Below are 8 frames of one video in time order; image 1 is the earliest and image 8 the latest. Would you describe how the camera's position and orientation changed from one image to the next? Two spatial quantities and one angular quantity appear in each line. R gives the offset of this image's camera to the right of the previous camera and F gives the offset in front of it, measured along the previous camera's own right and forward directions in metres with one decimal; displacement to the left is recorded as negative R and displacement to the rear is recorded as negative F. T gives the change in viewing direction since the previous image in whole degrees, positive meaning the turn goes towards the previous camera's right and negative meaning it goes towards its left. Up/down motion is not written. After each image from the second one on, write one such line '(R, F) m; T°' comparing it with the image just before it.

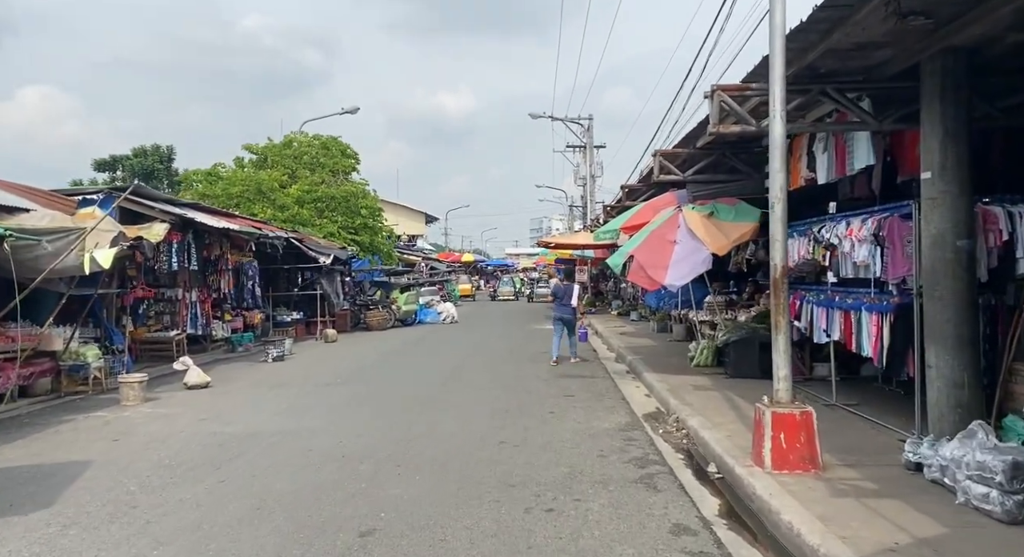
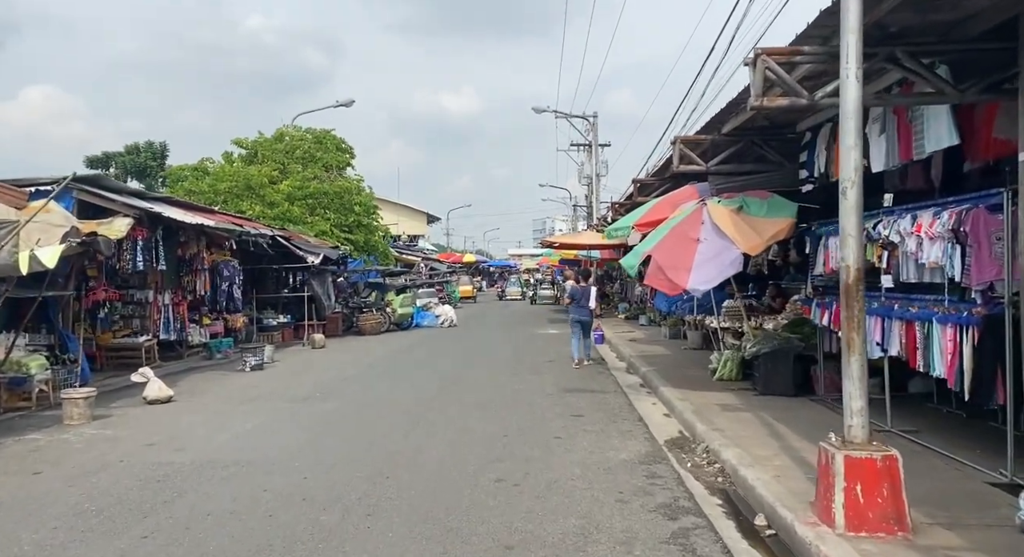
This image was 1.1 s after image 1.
(0.0, +1.4) m; 0°
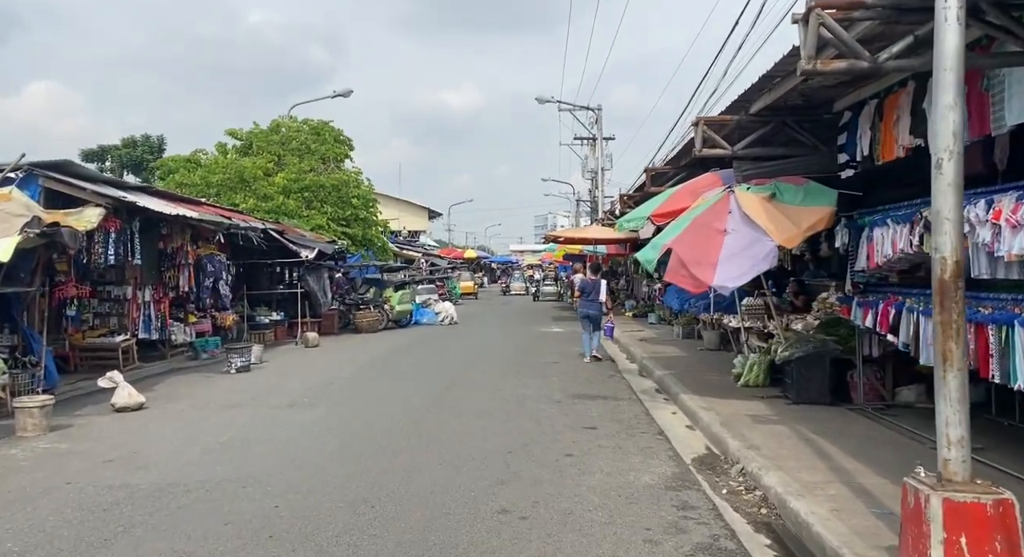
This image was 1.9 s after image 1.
(0.0, +1.0) m; 0°
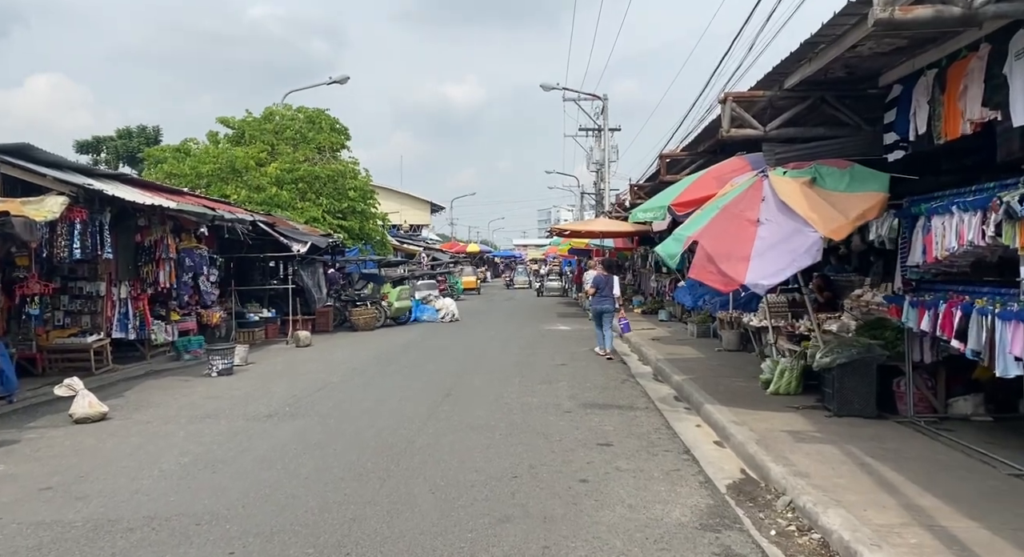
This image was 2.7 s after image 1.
(0.0, +1.0) m; 0°
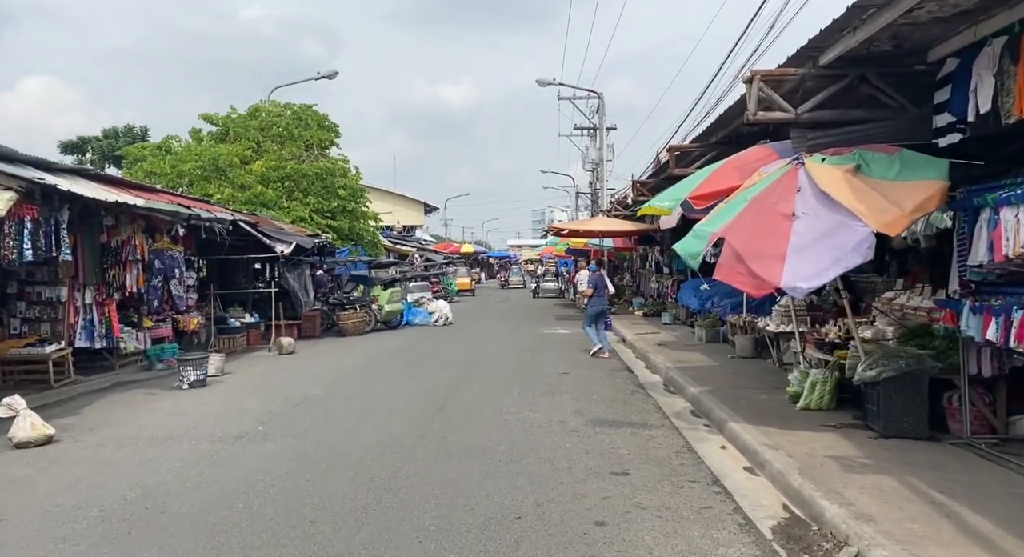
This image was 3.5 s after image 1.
(-0.1, +1.0) m; 0°
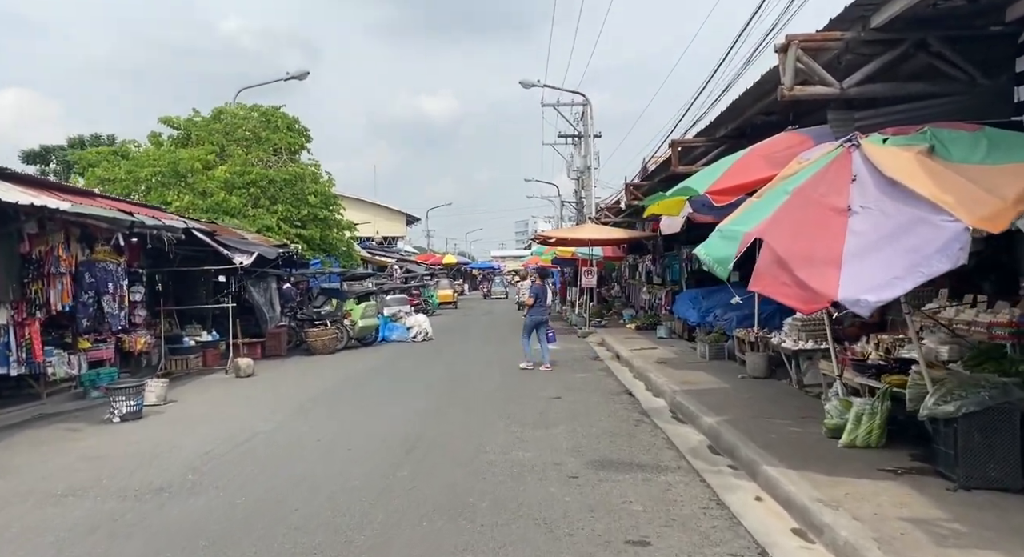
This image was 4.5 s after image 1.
(0.0, +1.5) m; +1°
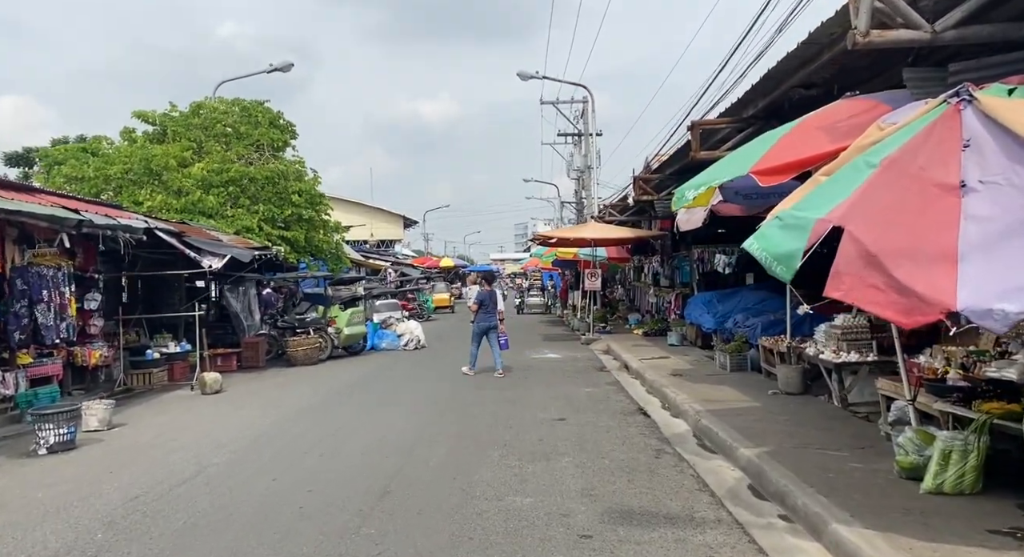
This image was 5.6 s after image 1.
(0.0, +1.5) m; 0°
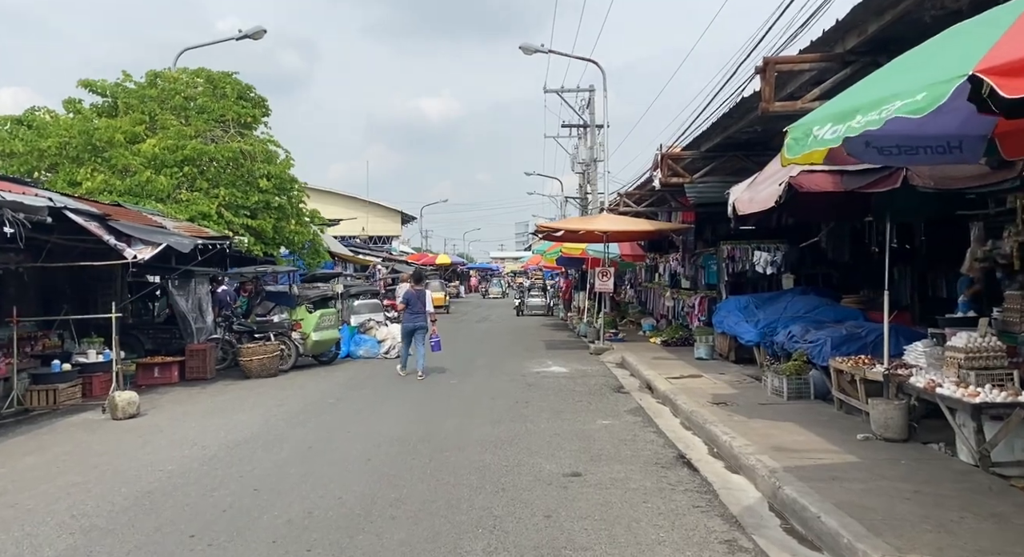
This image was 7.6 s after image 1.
(0.0, +2.8) m; 0°
